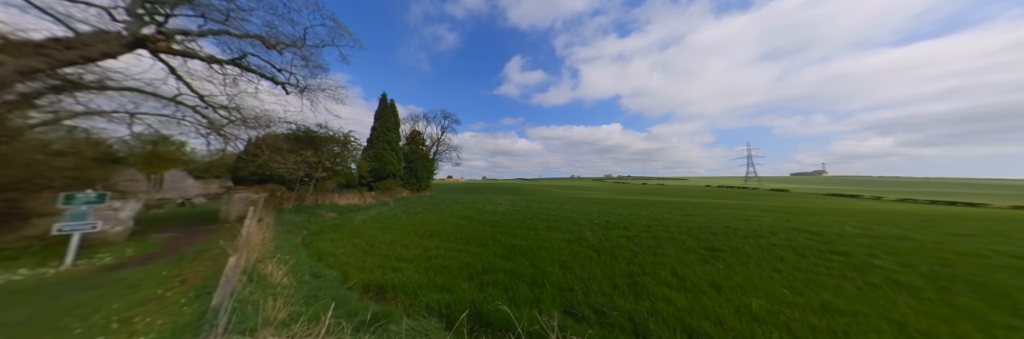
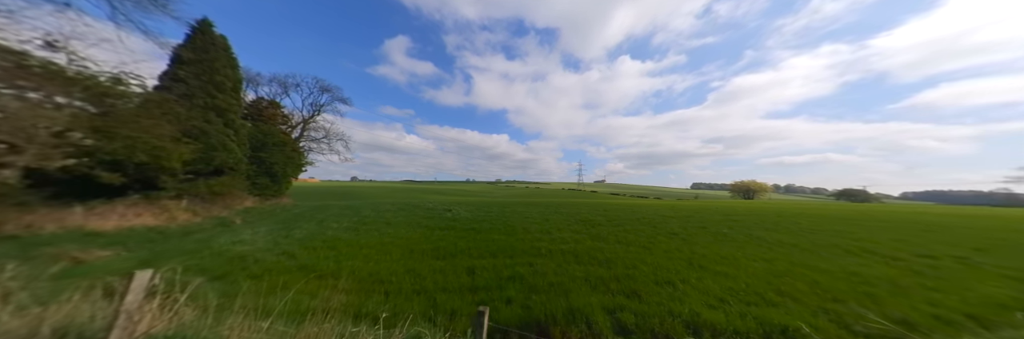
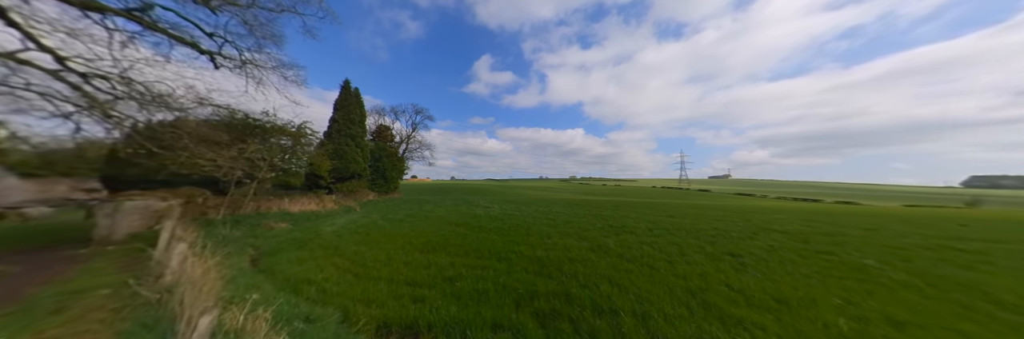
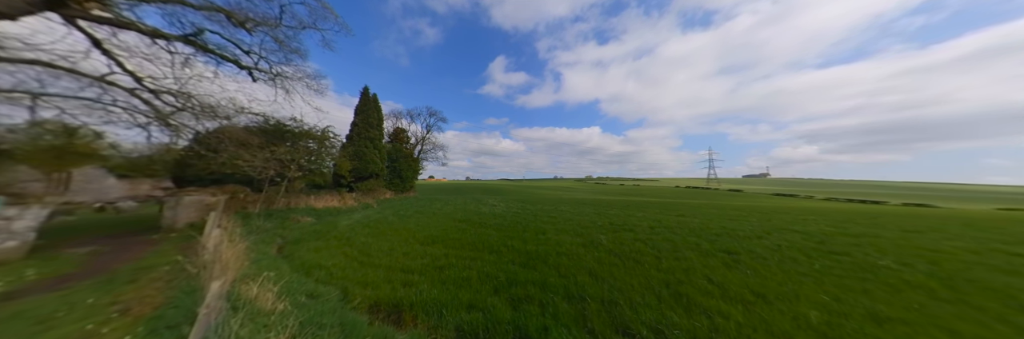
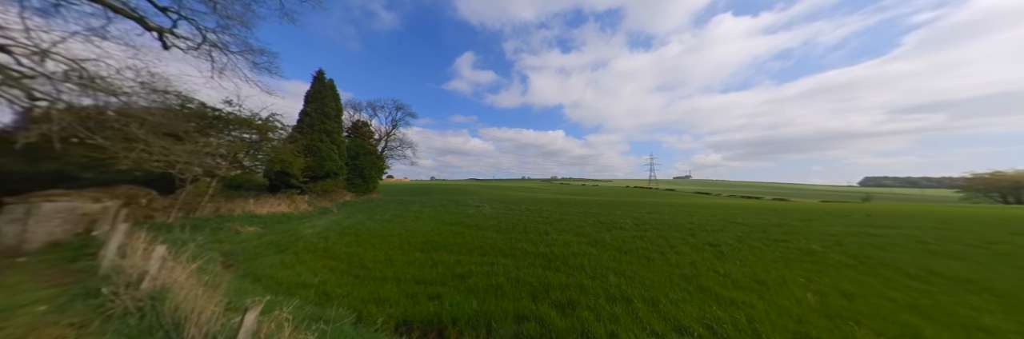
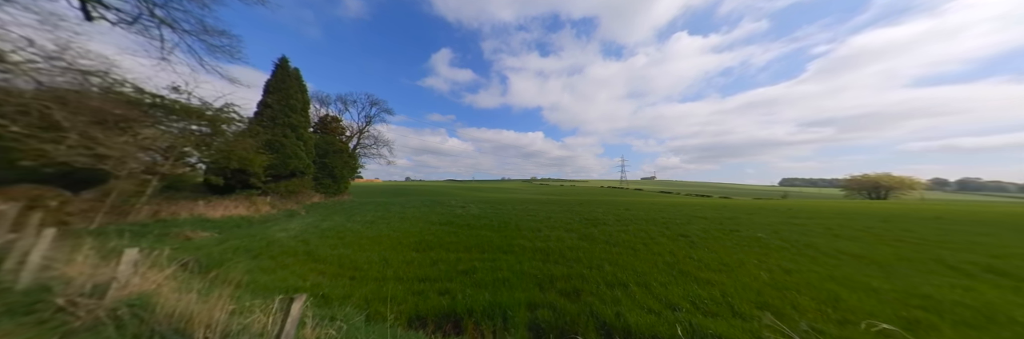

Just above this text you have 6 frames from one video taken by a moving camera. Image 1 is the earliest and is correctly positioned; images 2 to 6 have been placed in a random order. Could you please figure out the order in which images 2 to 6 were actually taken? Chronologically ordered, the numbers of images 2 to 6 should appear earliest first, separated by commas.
4, 3, 5, 6, 2
